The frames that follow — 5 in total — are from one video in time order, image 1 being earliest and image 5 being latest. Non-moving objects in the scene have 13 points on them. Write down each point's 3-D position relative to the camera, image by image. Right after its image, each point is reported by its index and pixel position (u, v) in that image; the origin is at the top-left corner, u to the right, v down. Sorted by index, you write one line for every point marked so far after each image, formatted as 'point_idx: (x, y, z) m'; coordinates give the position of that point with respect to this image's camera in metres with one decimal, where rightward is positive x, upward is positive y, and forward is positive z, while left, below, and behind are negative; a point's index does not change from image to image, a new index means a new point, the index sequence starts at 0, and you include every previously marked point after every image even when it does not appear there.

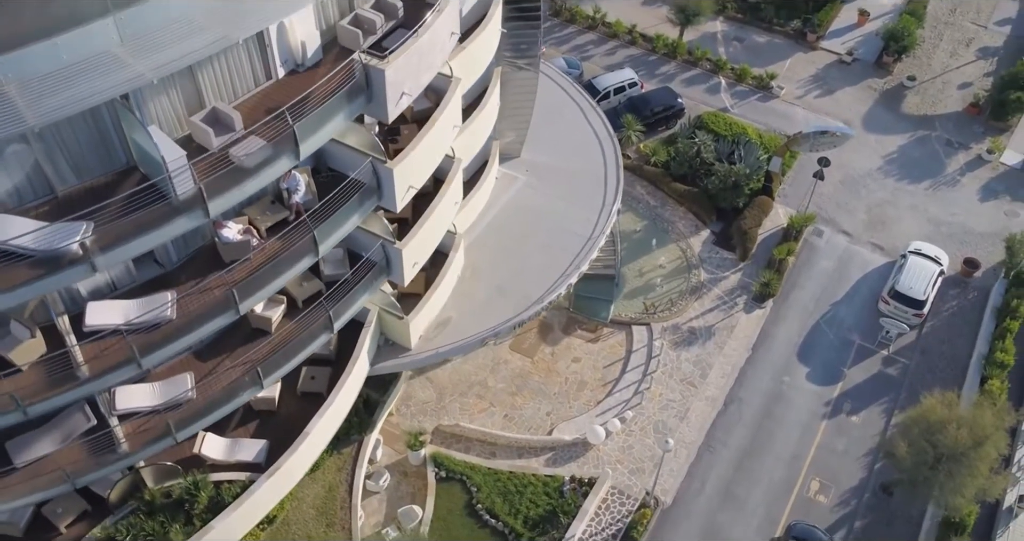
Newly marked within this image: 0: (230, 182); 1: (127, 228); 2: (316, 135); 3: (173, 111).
0: (-5.4, +1.7, +17.1) m
1: (-7.0, +0.8, +16.1) m
2: (-4.0, +2.8, +18.3) m
3: (-6.7, +3.2, +17.6) m
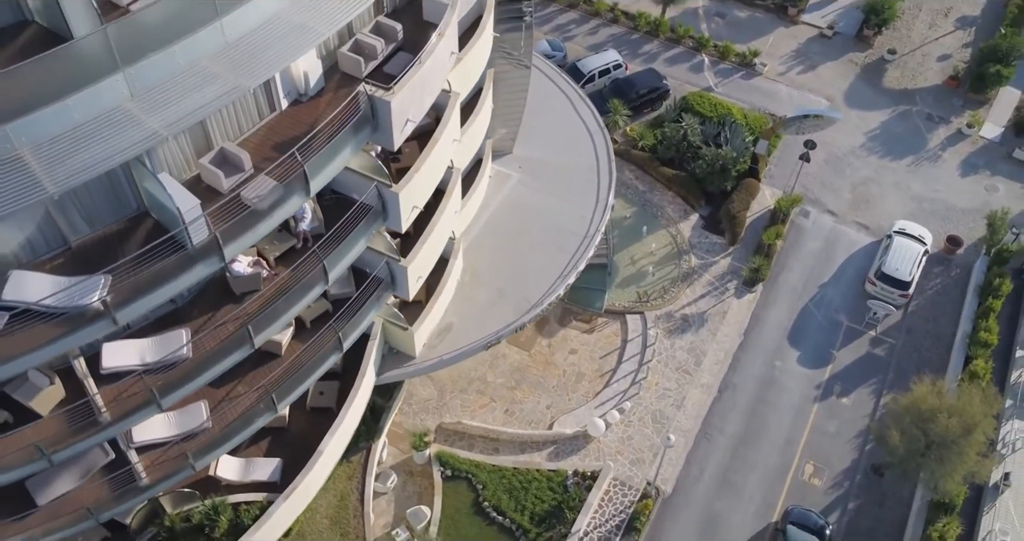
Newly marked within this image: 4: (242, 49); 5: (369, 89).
0: (-5.2, +0.9, +17.1) m
1: (-6.7, -0.2, +16.1) m
2: (-3.9, +2.1, +18.3) m
3: (-6.6, +2.3, +17.5) m
4: (-5.2, +4.0, +17.1) m
5: (-3.1, +3.9, +18.9) m
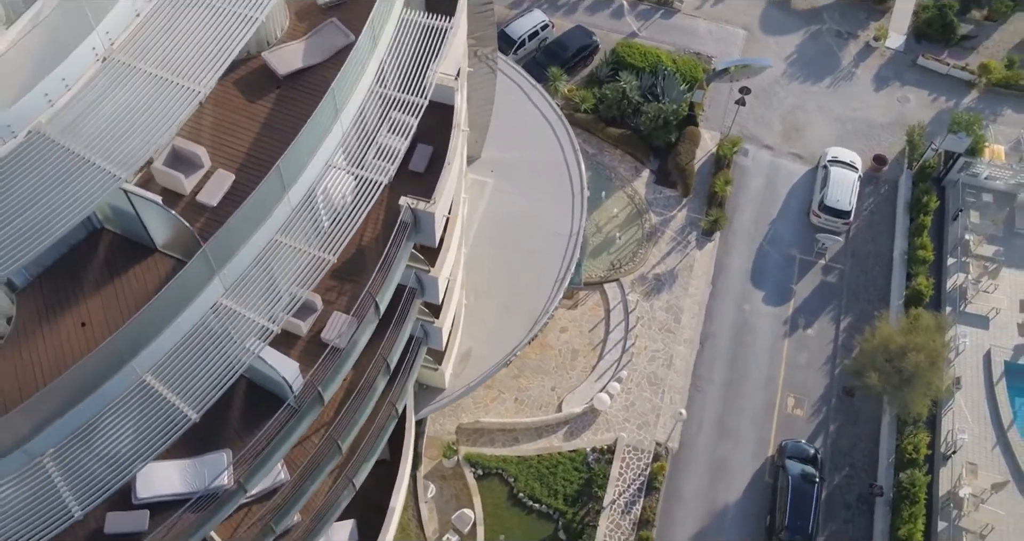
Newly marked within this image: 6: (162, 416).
0: (-3.7, -2.0, +18.1) m
1: (-4.8, -3.4, +17.2) m
2: (-2.7, -0.4, +19.2) m
3: (-5.3, -0.8, +18.1) m
4: (-4.1, +1.1, +17.6) m
5: (-2.3, +1.5, +19.6) m
6: (-6.1, -2.5, +15.3) m
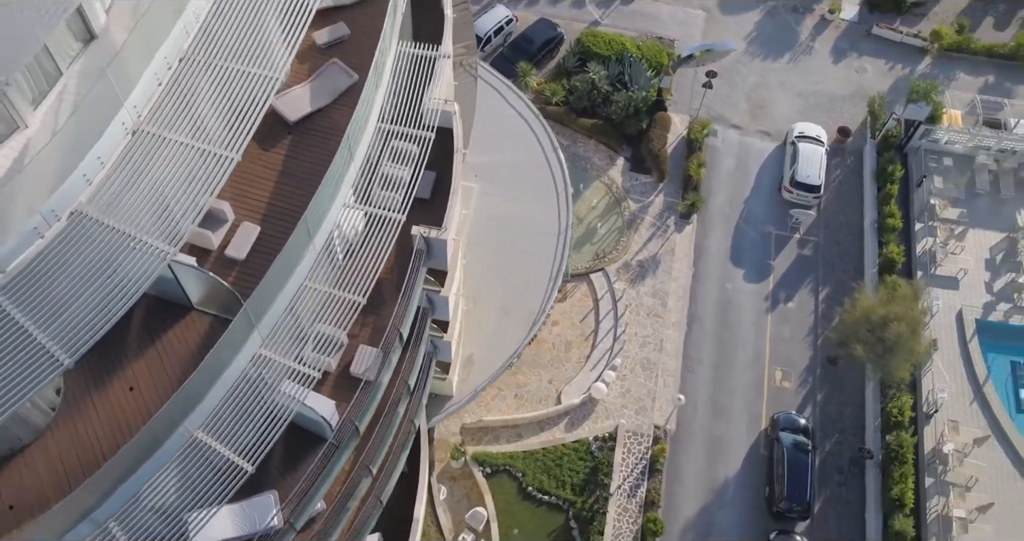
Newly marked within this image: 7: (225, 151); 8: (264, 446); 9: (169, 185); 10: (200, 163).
0: (-3.1, -2.8, +18.7) m
1: (-4.1, -4.3, +17.7) m
2: (-2.3, -1.1, +19.8) m
3: (-4.8, -1.7, +18.6) m
4: (-3.8, +0.3, +18.0) m
5: (-2.1, +0.9, +20.1) m
6: (-5.3, -3.6, +15.8) m
7: (-5.1, +2.2, +16.0) m
8: (-4.6, -3.2, +16.4) m
9: (-6.0, +1.5, +15.4) m
10: (-5.5, +1.9, +15.7) m
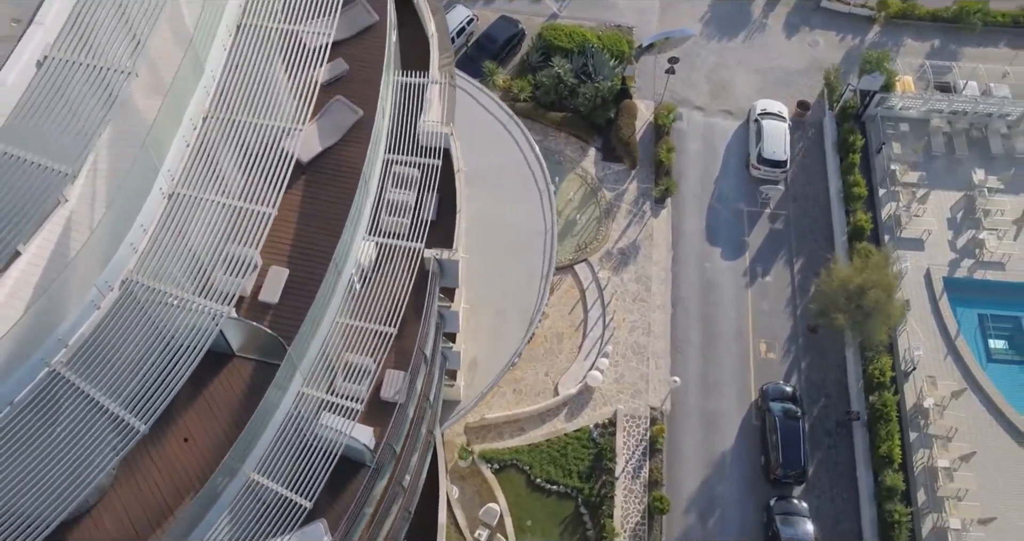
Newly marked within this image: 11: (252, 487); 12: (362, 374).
0: (-2.5, -3.4, +19.5) m
1: (-3.3, -5.0, +18.5) m
2: (-1.9, -1.6, +20.6) m
3: (-4.3, -2.4, +19.3) m
4: (-3.4, -0.4, +18.7) m
5: (-1.9, +0.4, +20.8) m
6: (-4.5, -4.4, +16.5) m
7: (-4.8, +1.3, +16.5) m
8: (-3.8, -4.0, +17.1) m
9: (-5.5, +0.5, +15.9) m
10: (-5.2, +1.0, +16.3) m
11: (-4.9, -4.0, +16.5) m
12: (-3.2, -2.1, +18.0) m
